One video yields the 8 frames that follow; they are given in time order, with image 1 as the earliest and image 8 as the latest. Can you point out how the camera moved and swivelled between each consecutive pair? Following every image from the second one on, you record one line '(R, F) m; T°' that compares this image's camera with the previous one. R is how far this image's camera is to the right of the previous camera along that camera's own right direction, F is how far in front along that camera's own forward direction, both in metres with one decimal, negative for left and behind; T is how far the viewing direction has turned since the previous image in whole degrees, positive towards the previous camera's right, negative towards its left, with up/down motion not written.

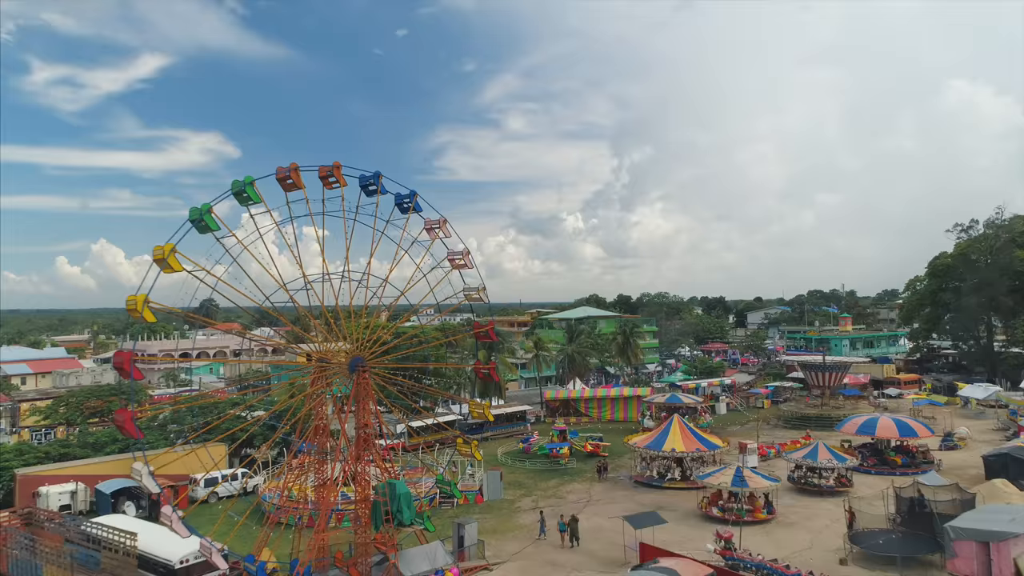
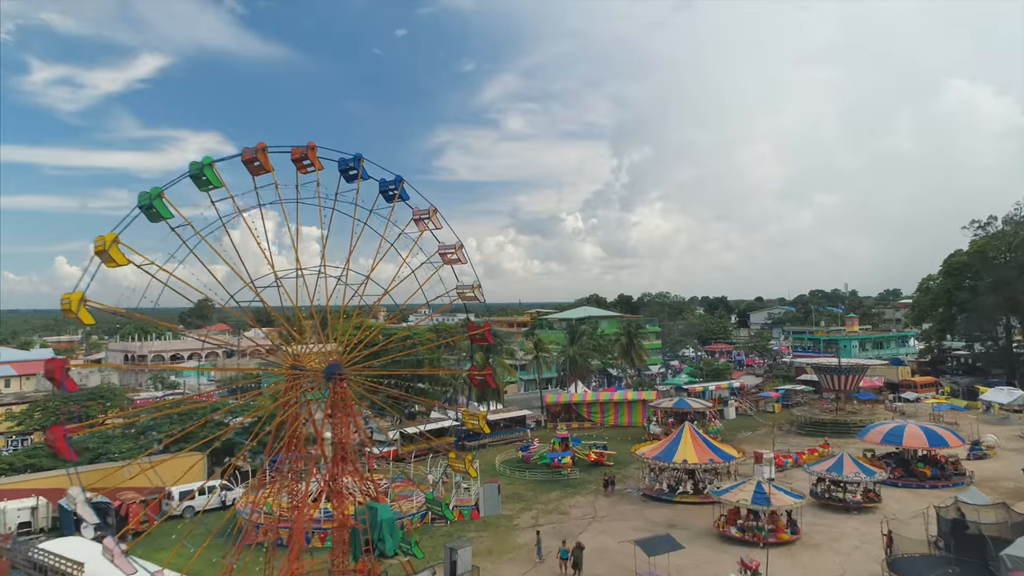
(0.0, +1.8) m; 0°
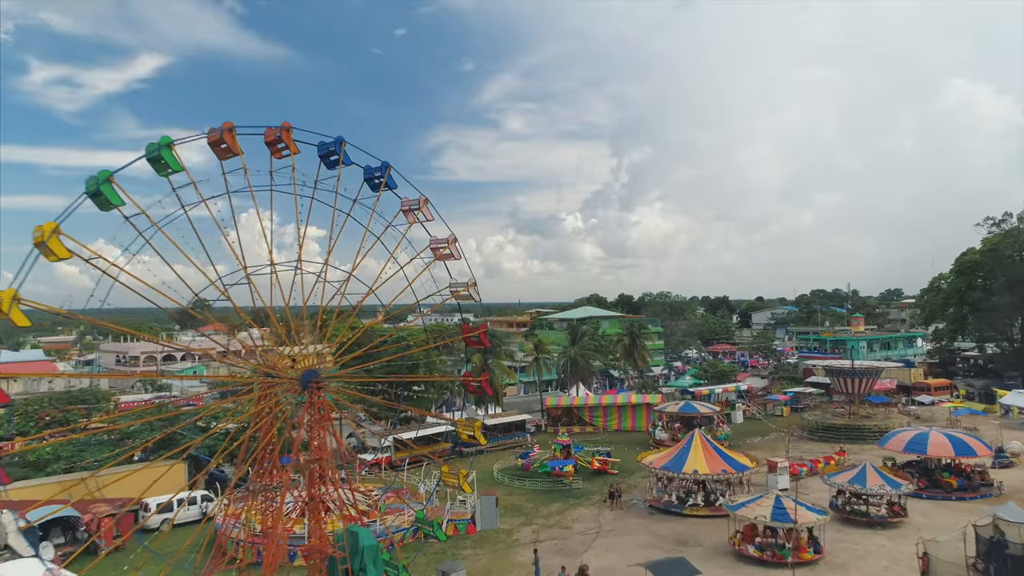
(0.0, +1.4) m; 0°
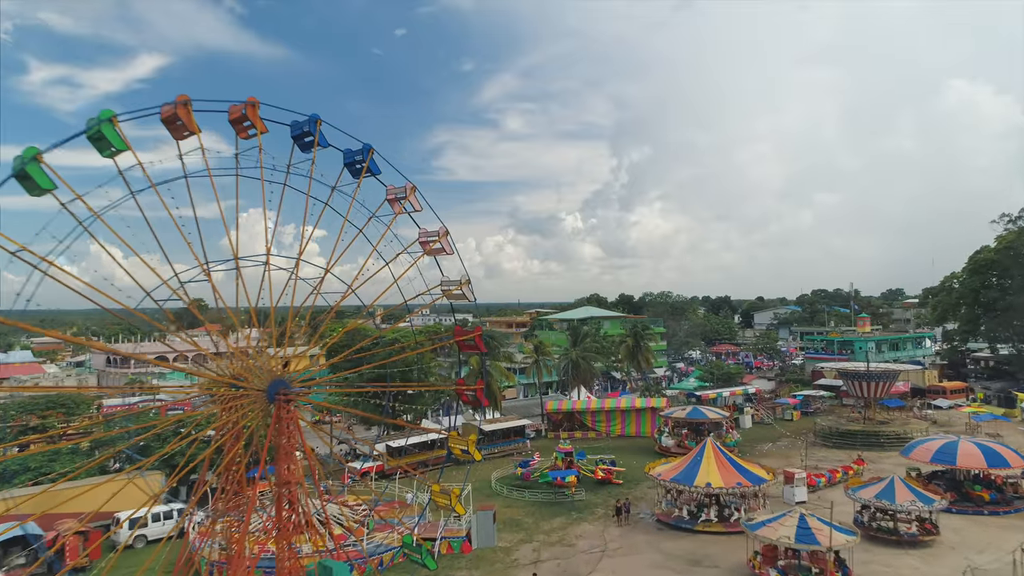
(0.0, +1.5) m; 0°
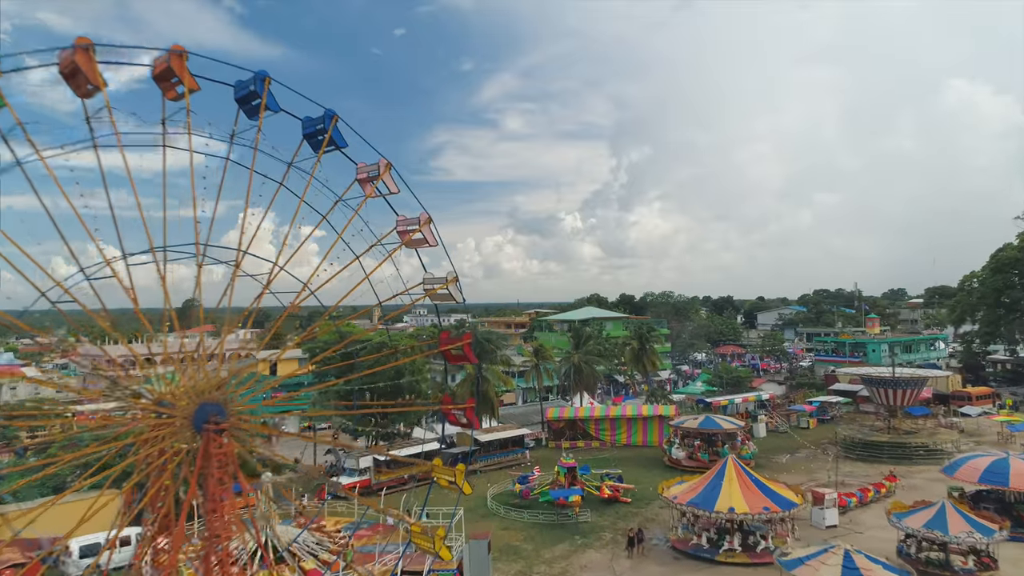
(+0.1, +2.2) m; 0°
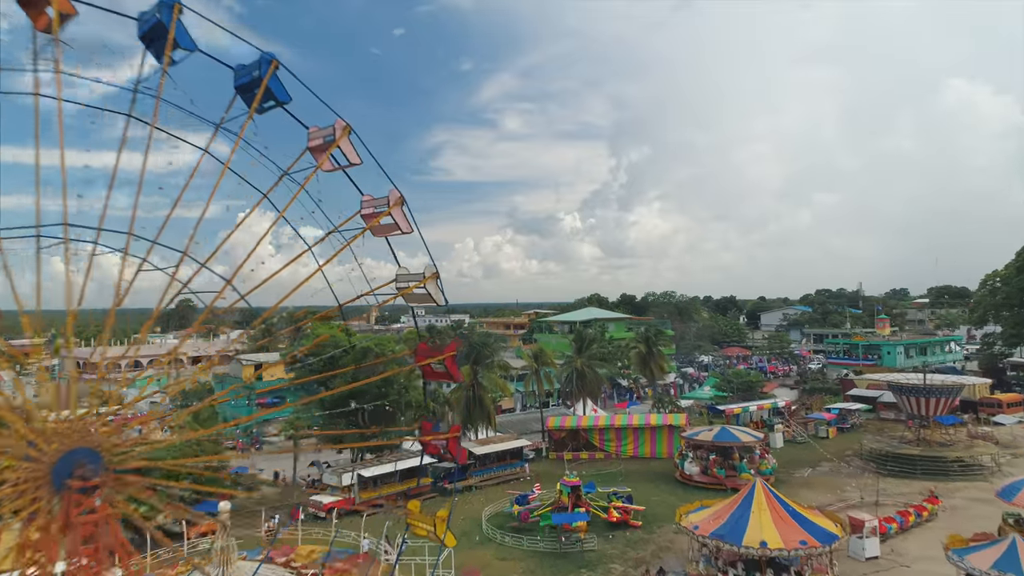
(+0.1, +2.3) m; 0°
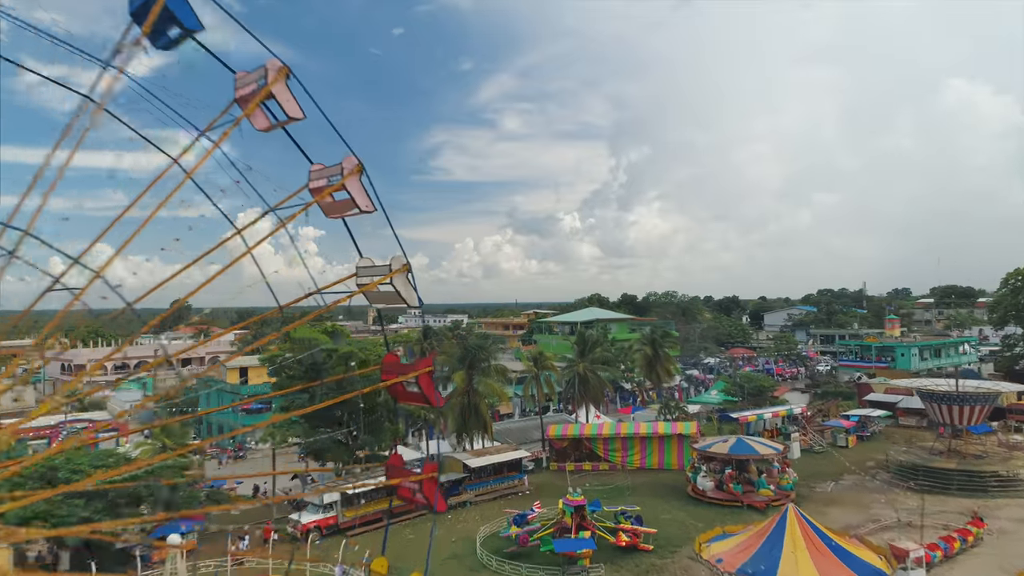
(+0.1, +2.0) m; 0°
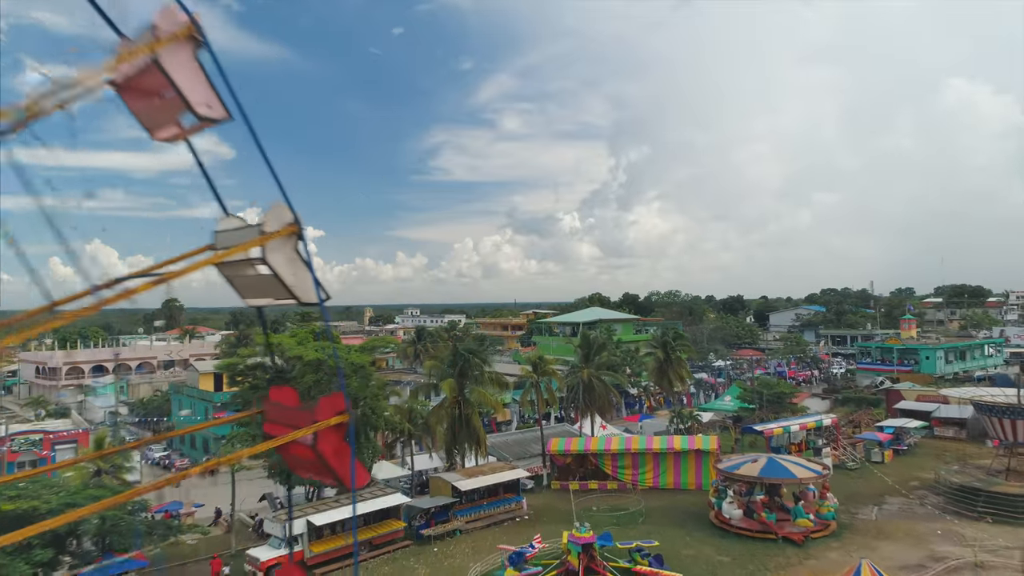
(+0.1, +3.1) m; 0°
